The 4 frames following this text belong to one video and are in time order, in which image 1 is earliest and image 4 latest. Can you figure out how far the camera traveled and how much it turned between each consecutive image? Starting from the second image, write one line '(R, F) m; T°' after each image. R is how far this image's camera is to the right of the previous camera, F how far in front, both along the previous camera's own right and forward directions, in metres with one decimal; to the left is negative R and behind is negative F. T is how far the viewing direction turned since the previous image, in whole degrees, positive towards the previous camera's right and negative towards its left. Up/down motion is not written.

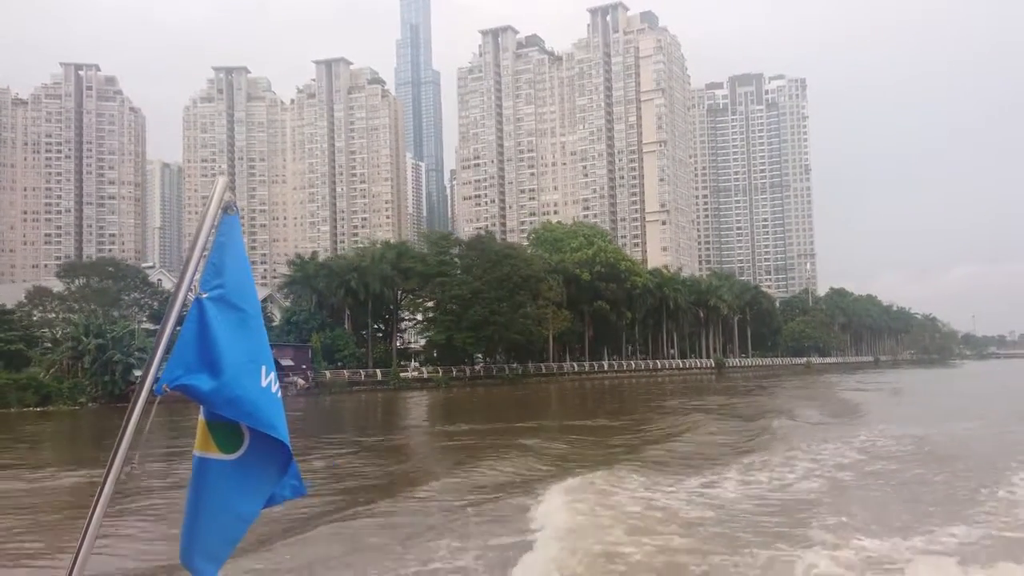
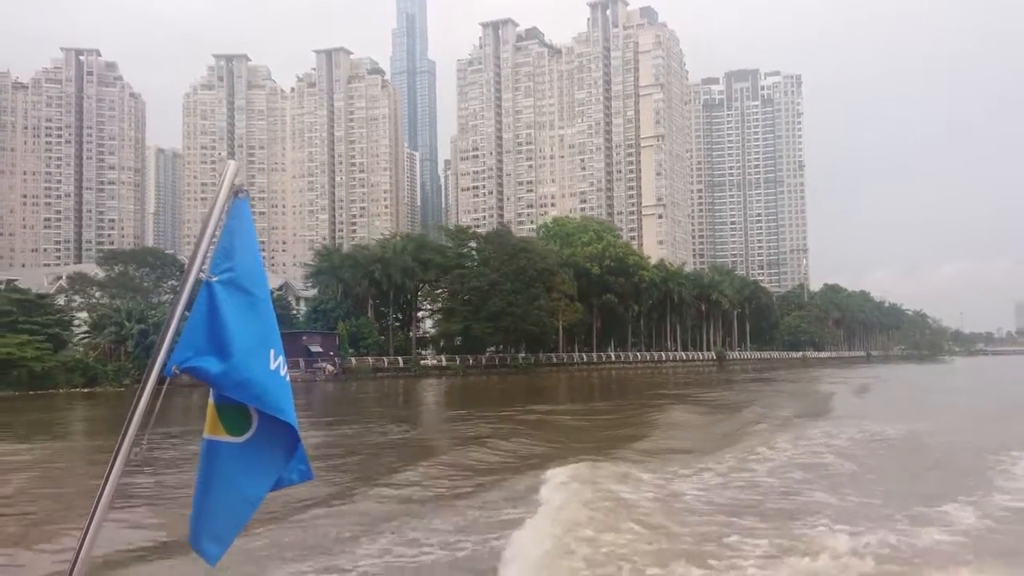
(-0.6, -0.8) m; +1°
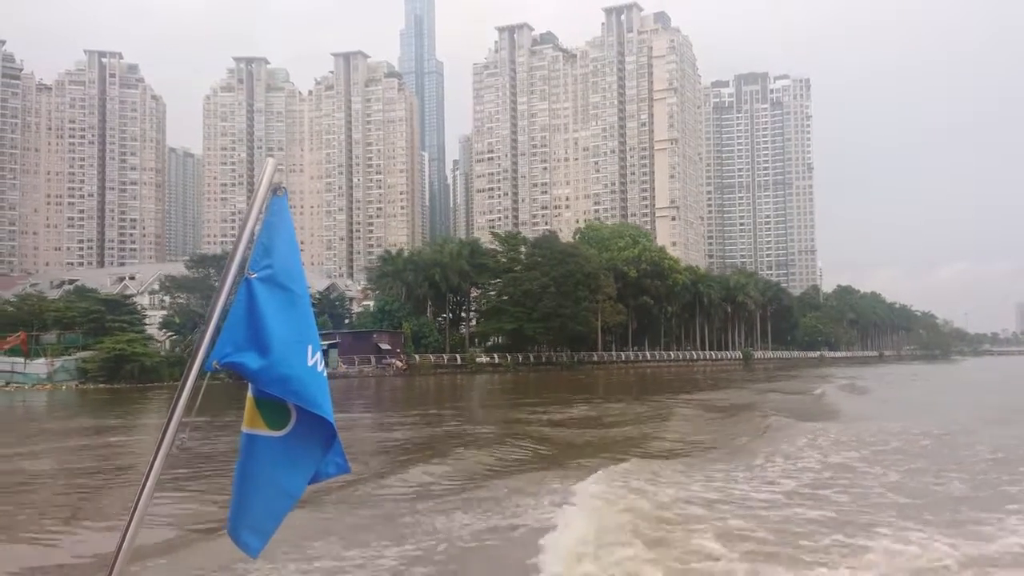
(-1.3, -1.4) m; 0°
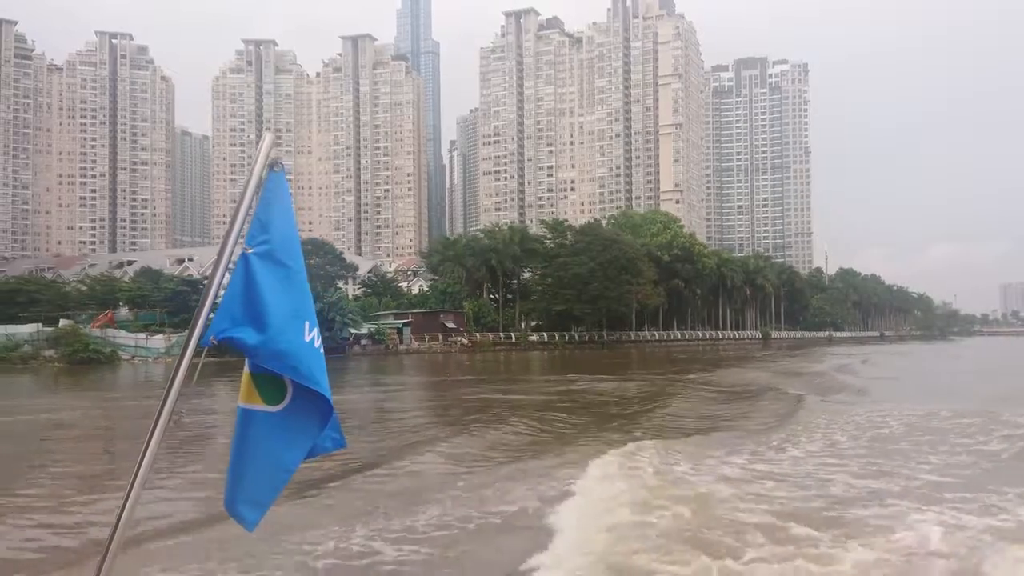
(-1.7, -1.8) m; +1°
